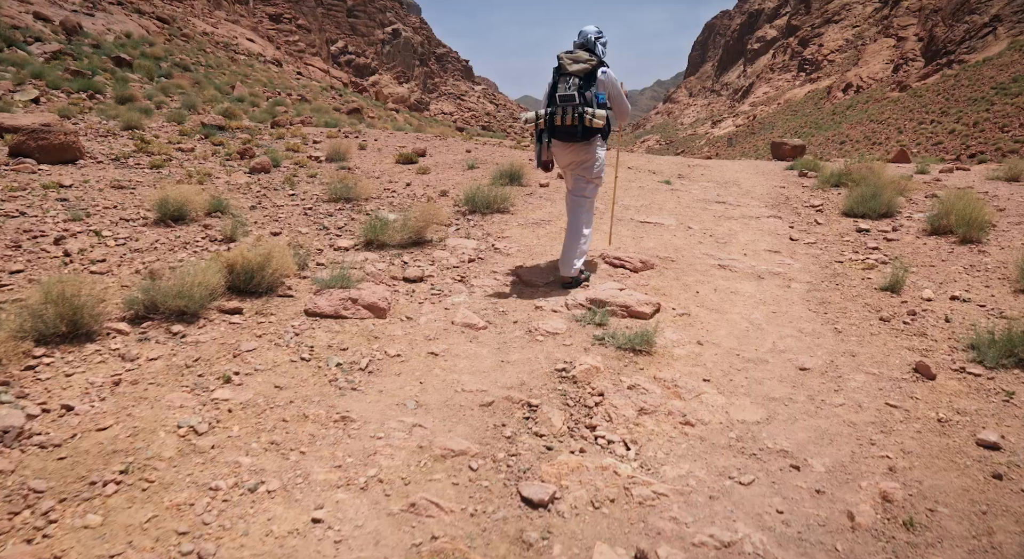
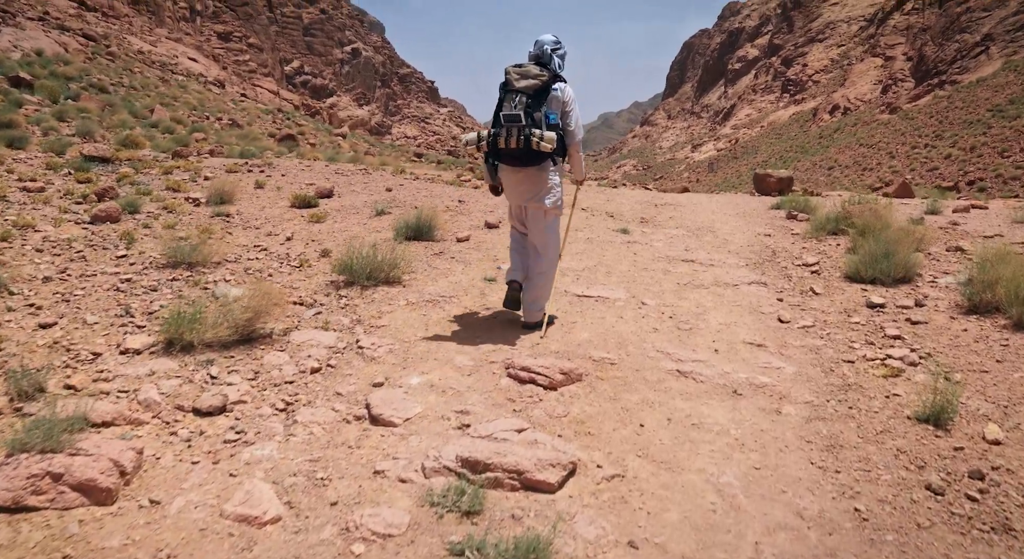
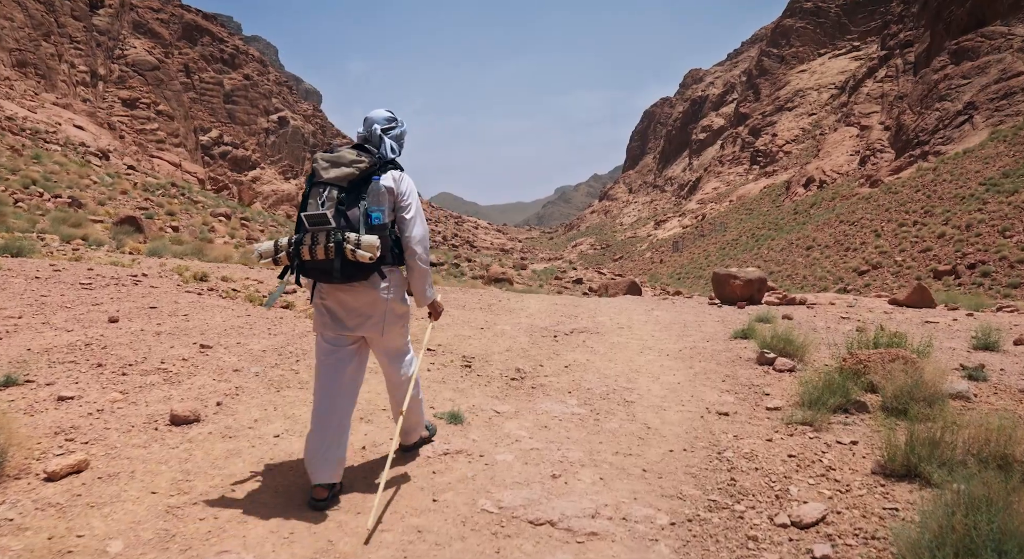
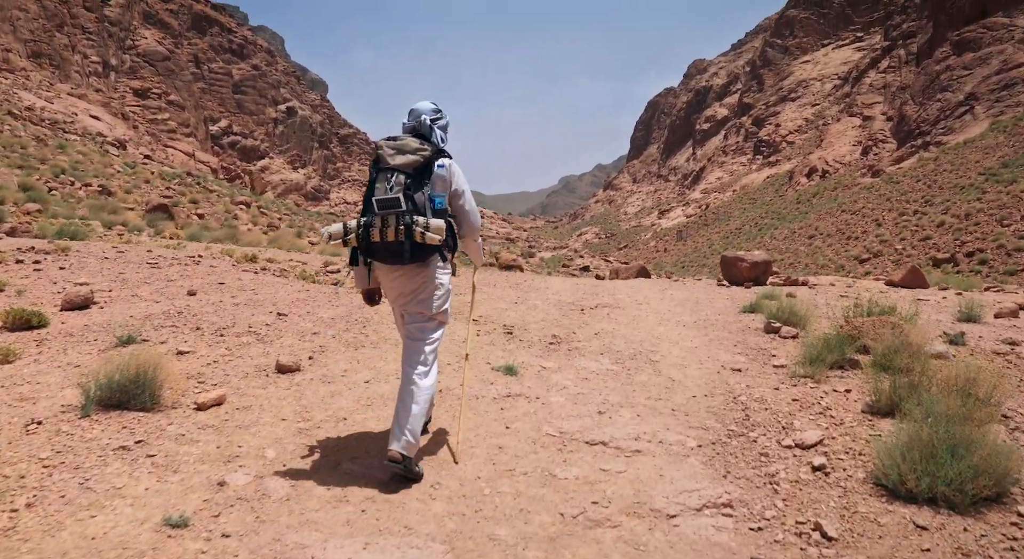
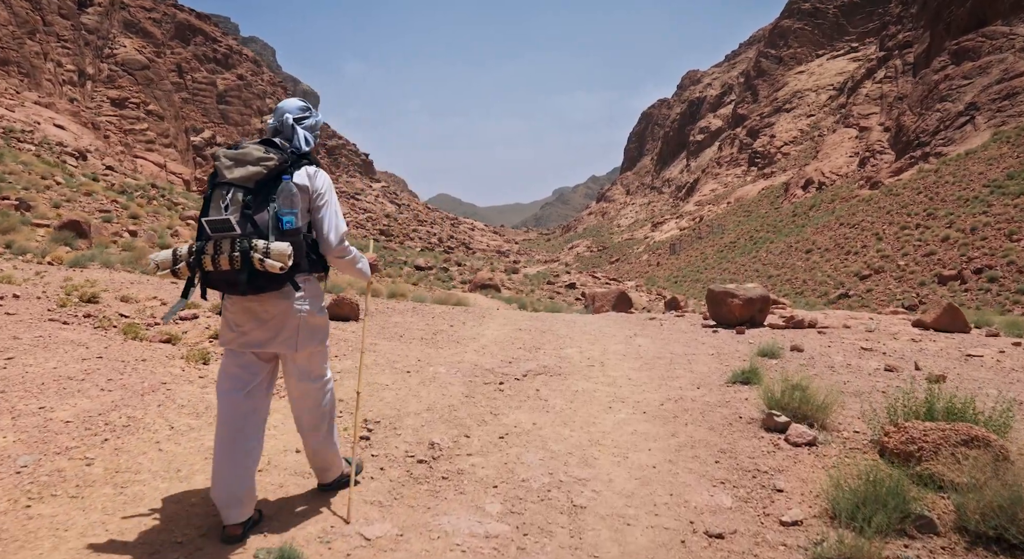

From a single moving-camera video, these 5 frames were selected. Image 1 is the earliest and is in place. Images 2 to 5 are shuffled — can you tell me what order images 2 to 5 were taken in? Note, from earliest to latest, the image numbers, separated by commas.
2, 4, 3, 5
